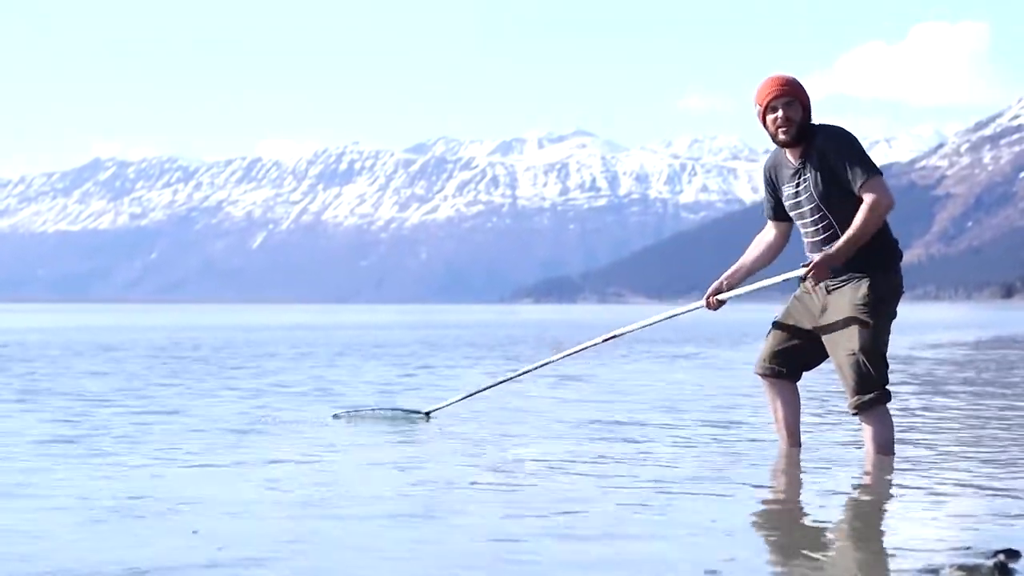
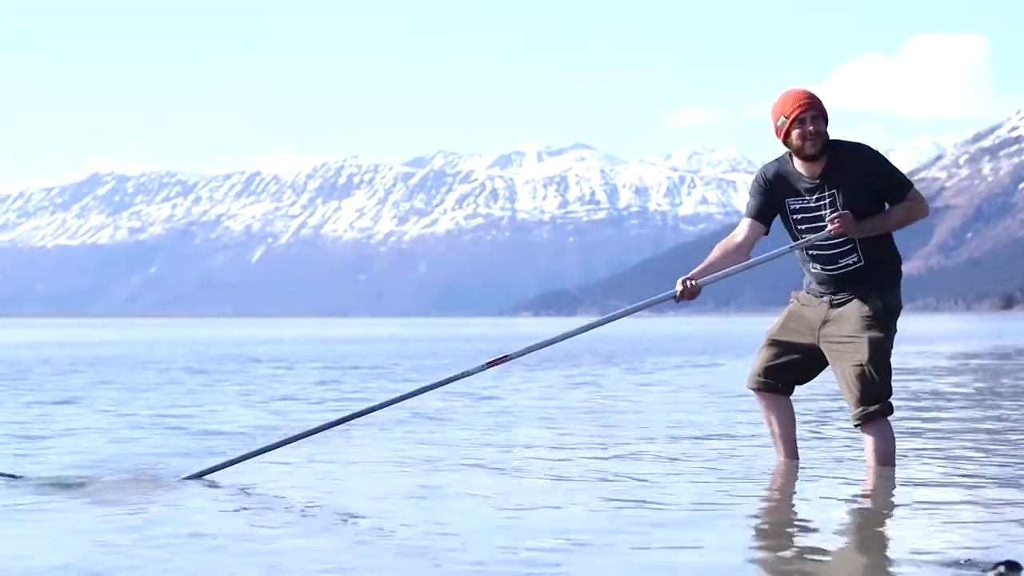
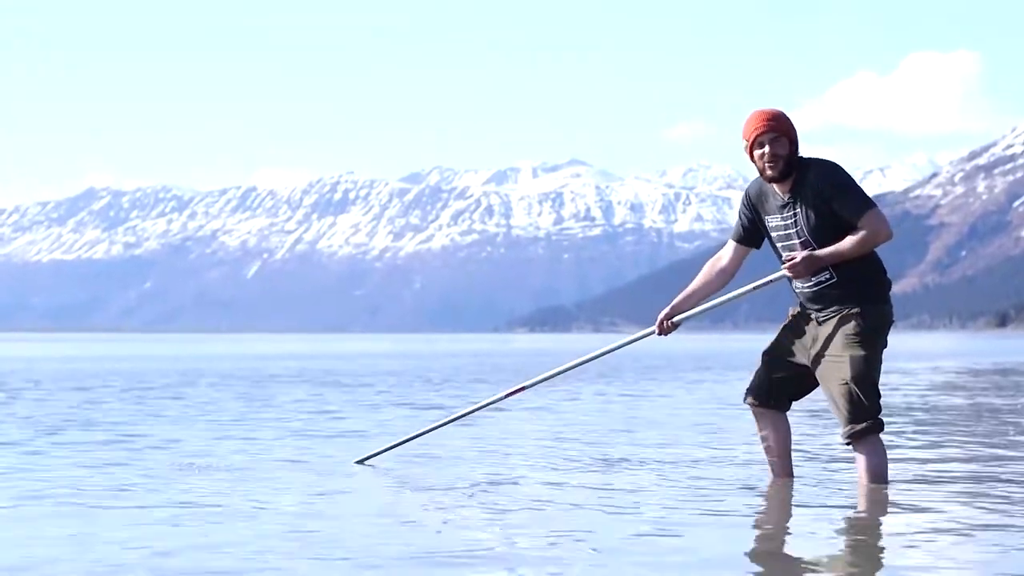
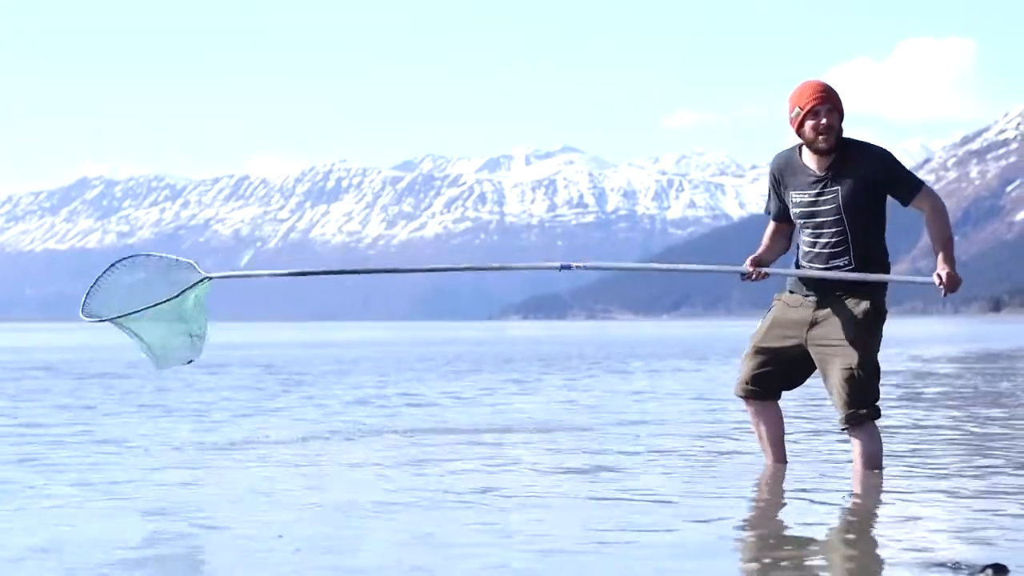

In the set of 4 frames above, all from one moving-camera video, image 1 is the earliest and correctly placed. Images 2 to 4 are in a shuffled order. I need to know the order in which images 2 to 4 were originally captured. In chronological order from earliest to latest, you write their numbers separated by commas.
4, 2, 3
